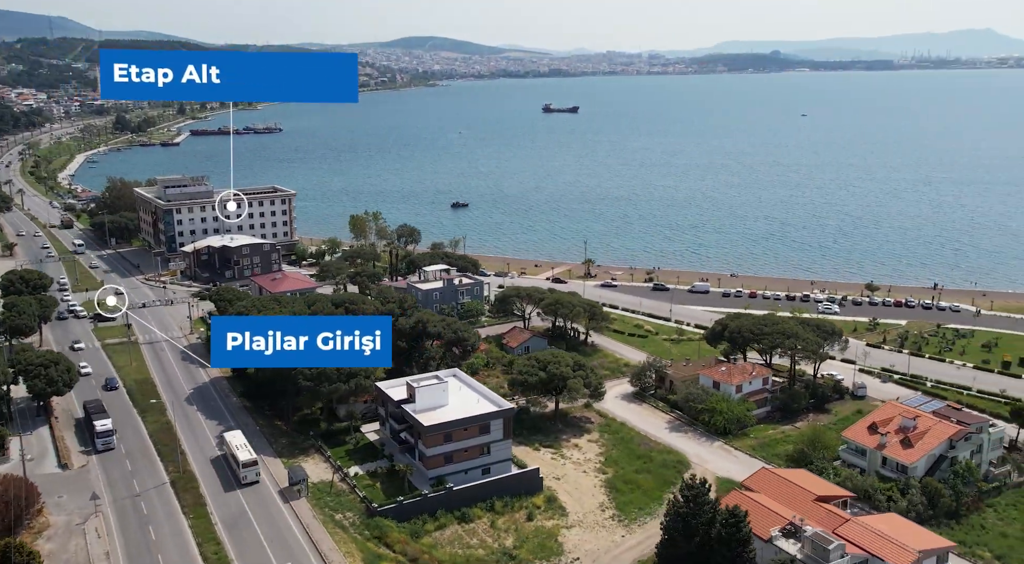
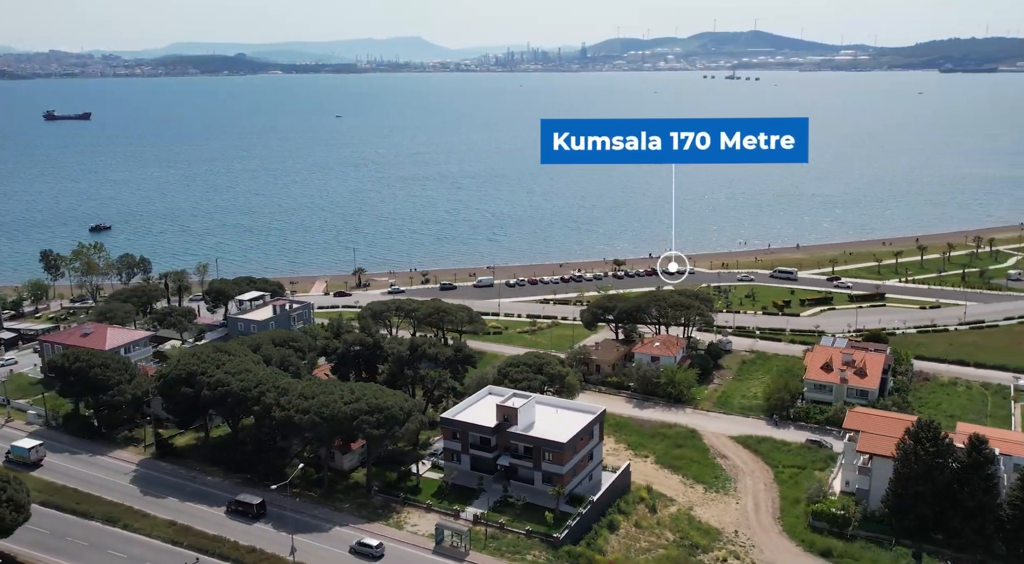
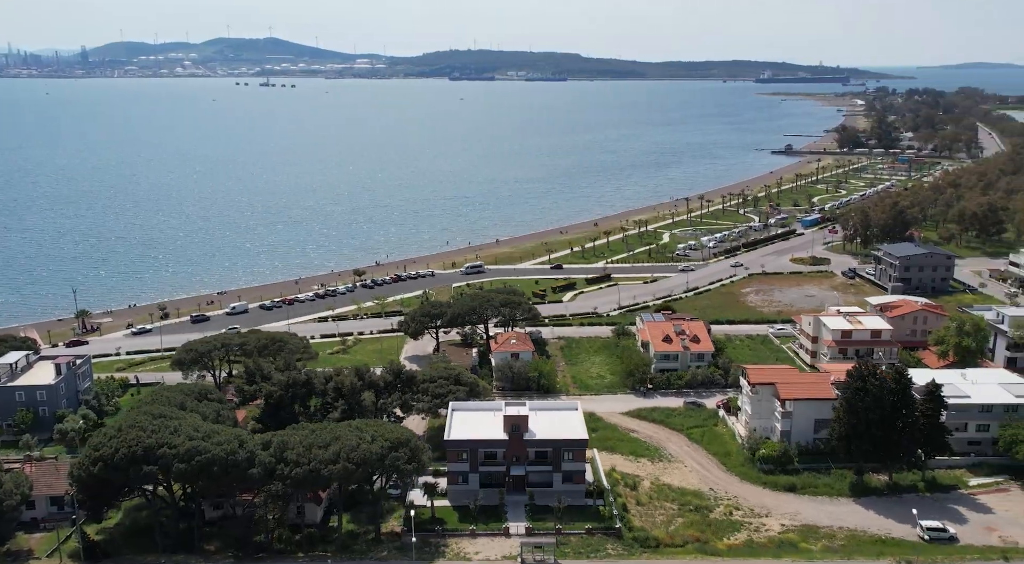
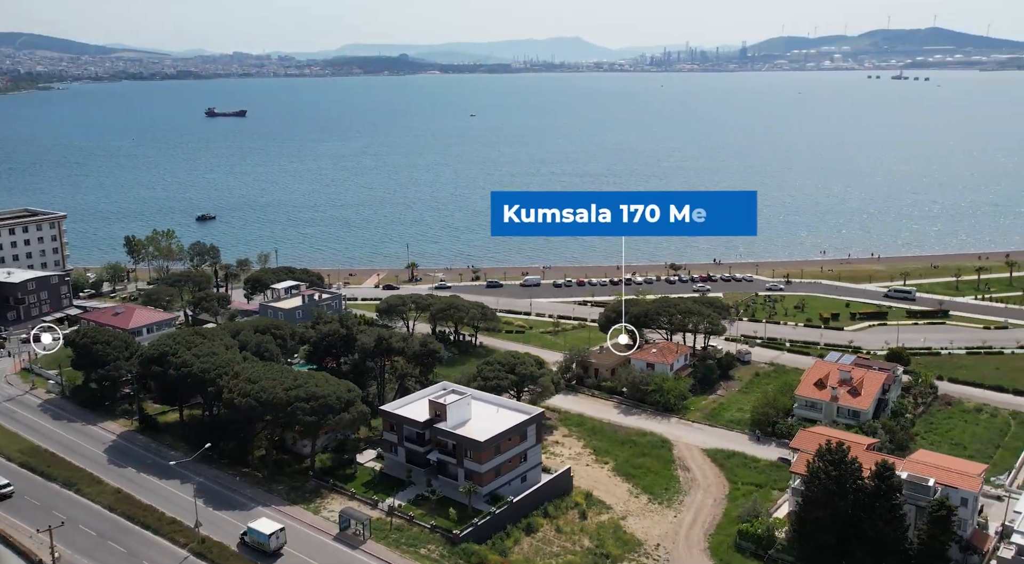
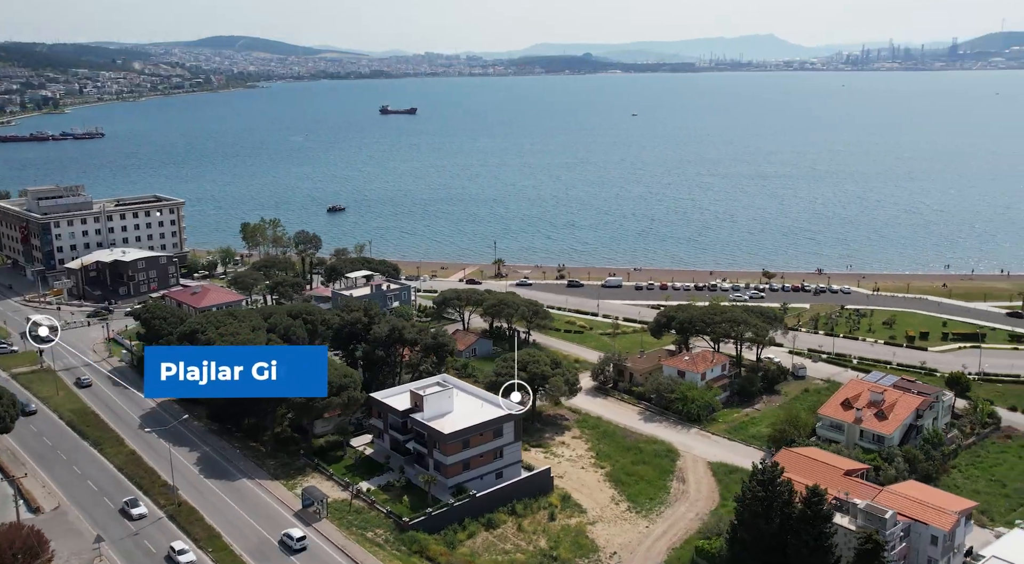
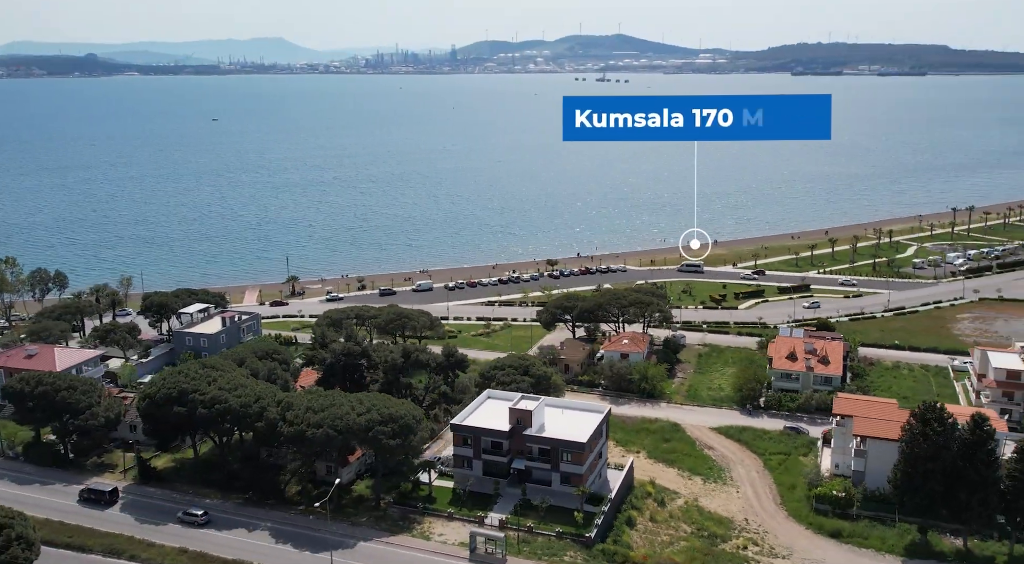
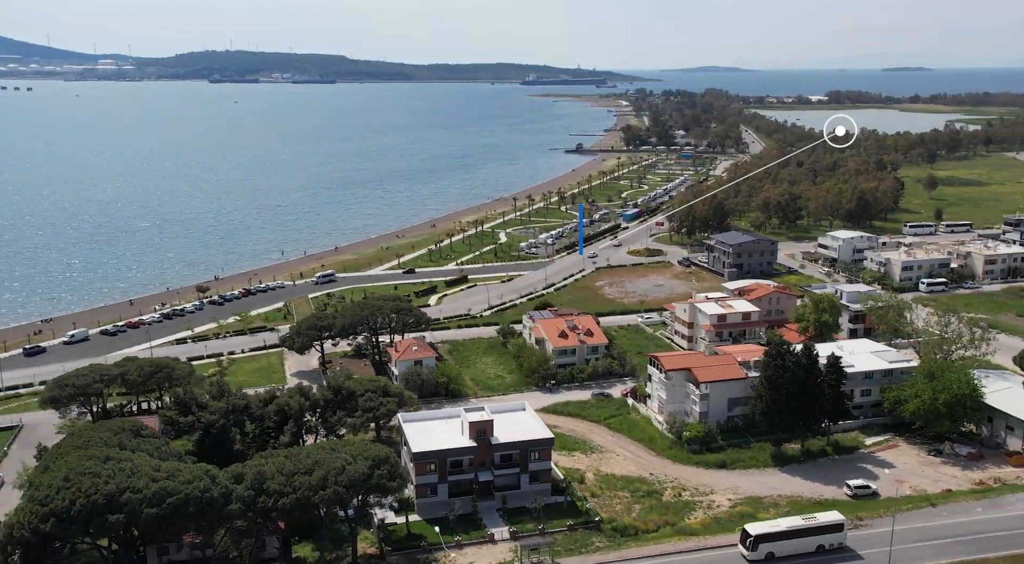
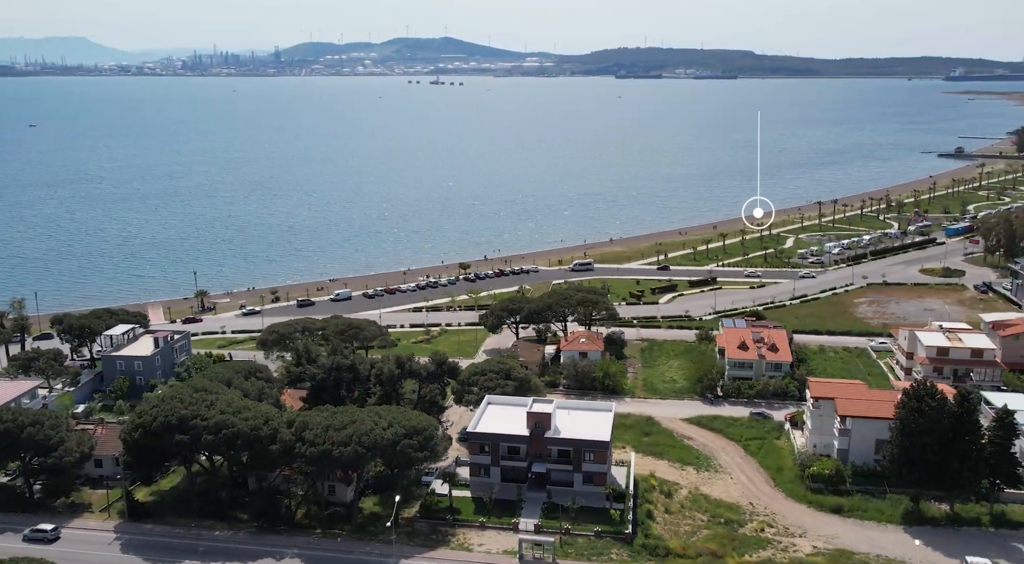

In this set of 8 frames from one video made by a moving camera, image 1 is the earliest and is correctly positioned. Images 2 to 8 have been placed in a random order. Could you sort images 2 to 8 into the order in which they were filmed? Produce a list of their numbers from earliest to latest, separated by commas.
5, 4, 2, 6, 8, 3, 7
